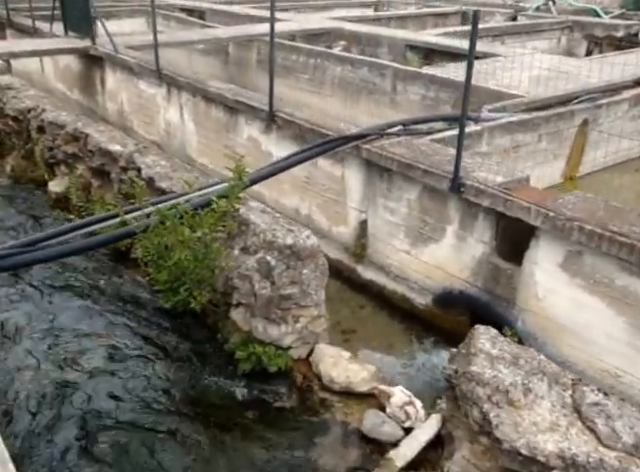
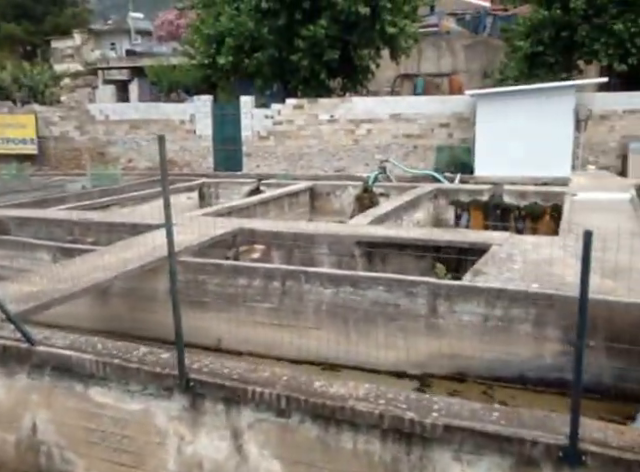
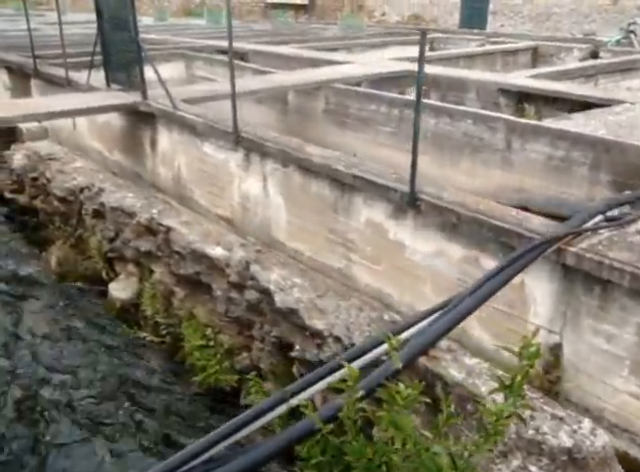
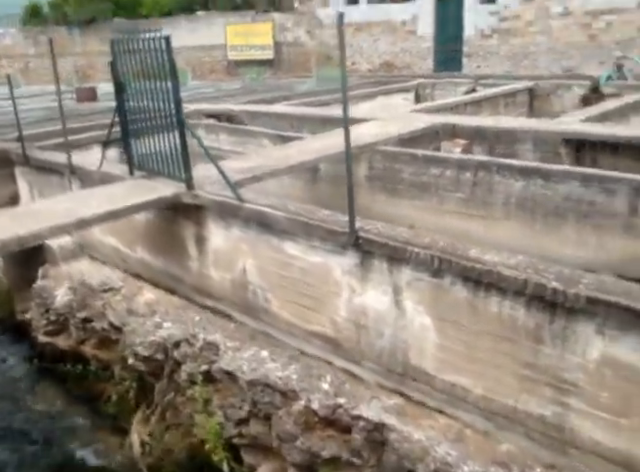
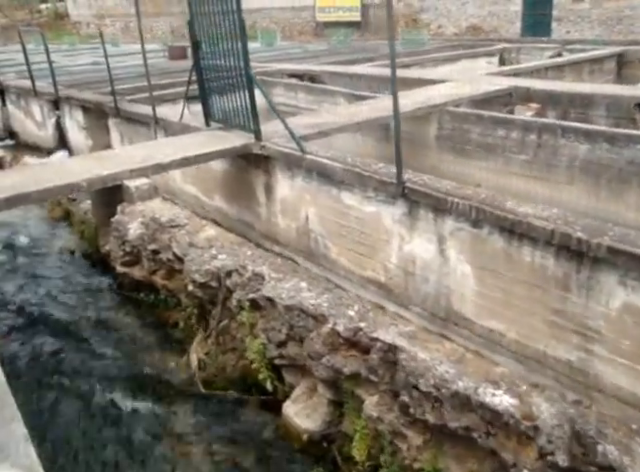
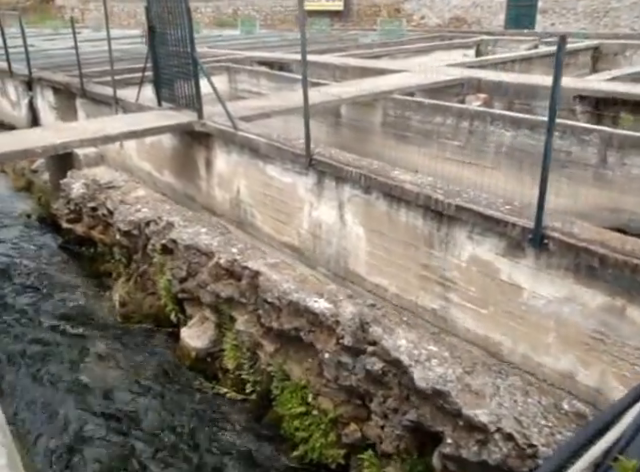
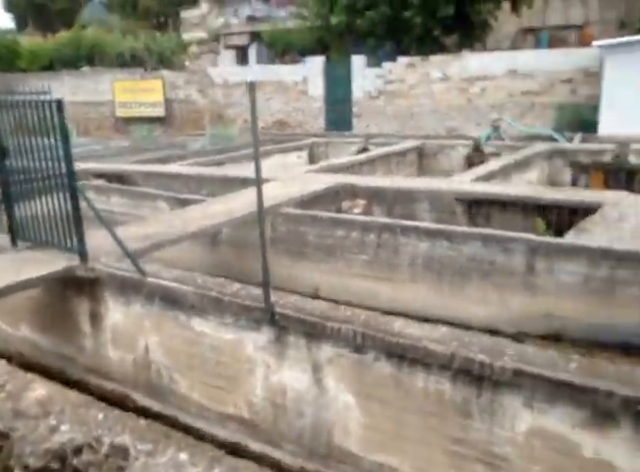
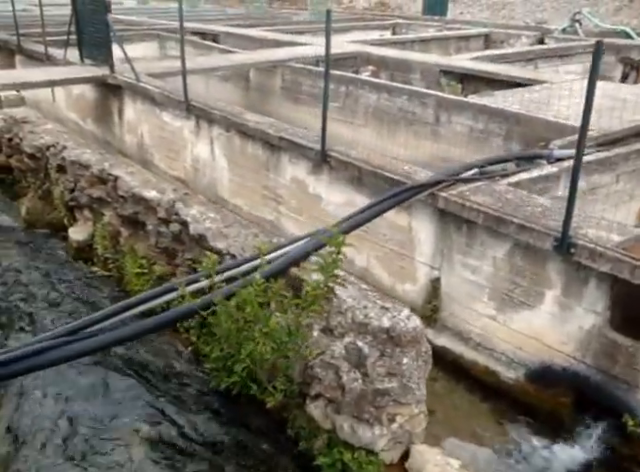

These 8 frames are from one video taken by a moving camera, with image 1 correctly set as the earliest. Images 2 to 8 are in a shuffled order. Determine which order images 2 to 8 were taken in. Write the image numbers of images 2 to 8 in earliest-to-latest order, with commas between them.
8, 3, 6, 5, 4, 7, 2
